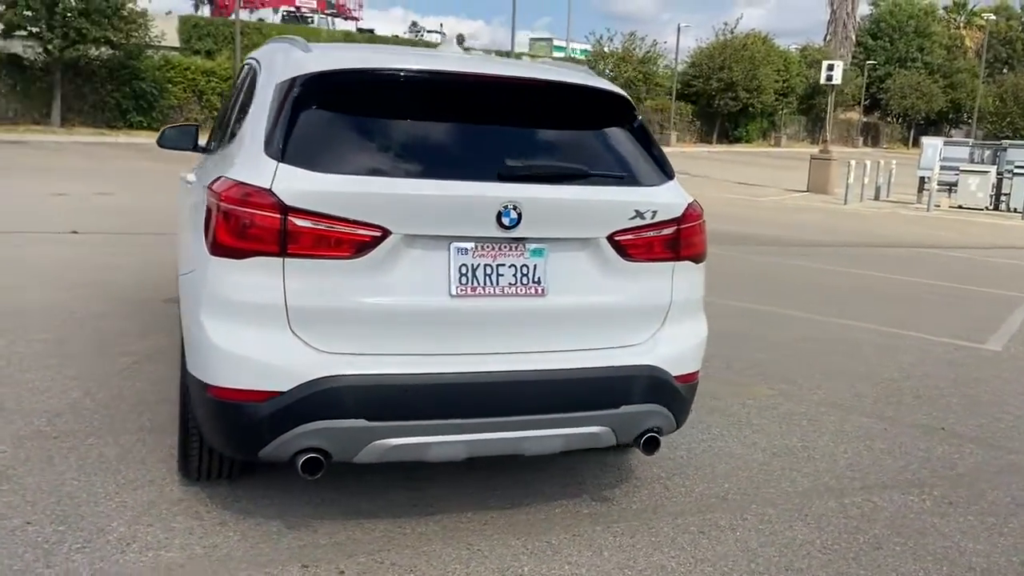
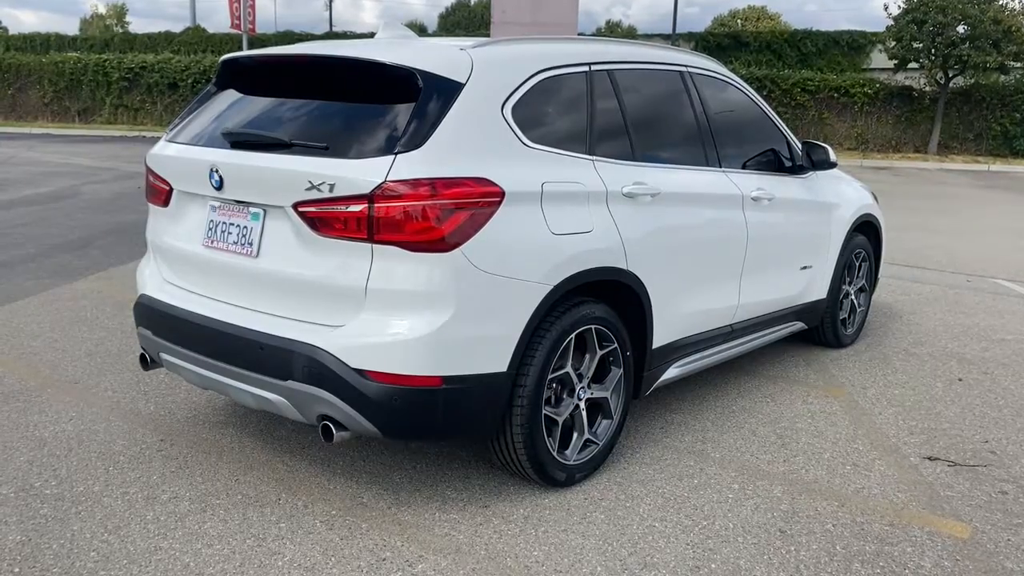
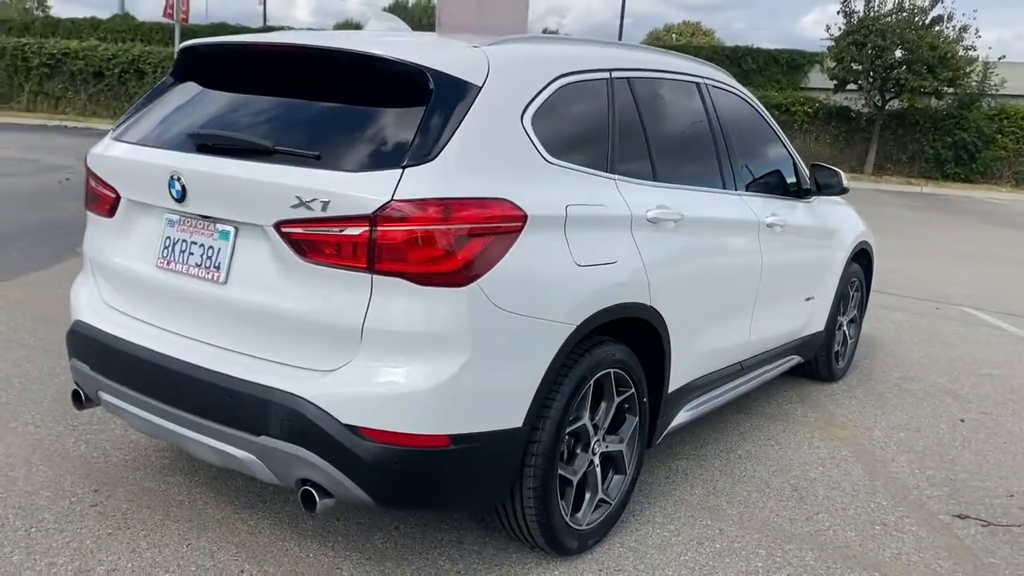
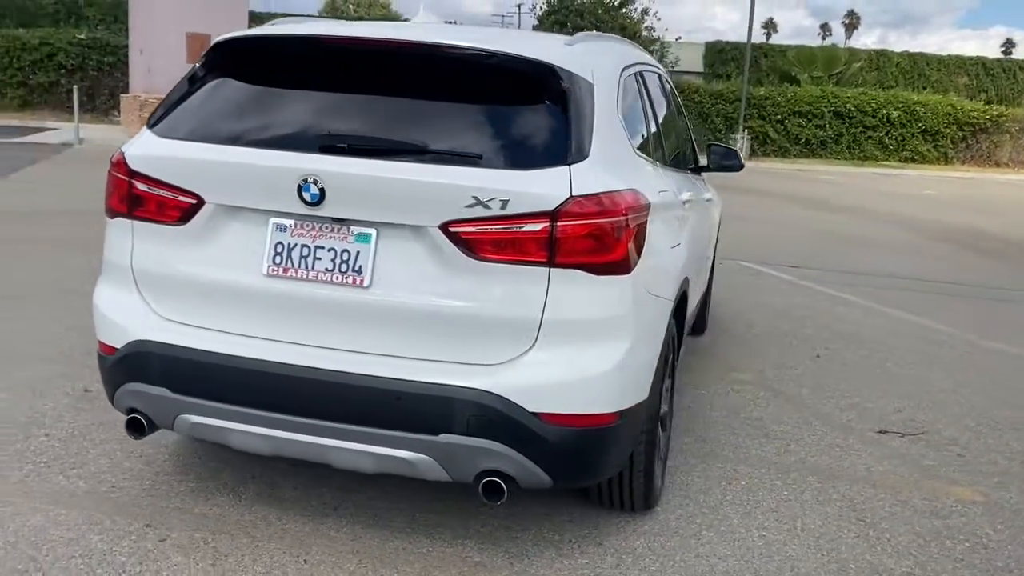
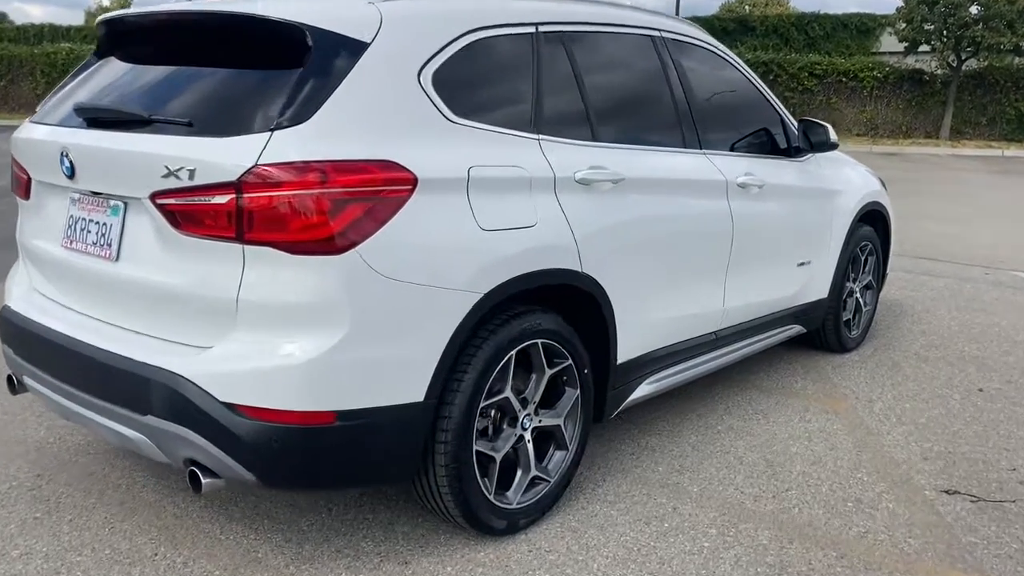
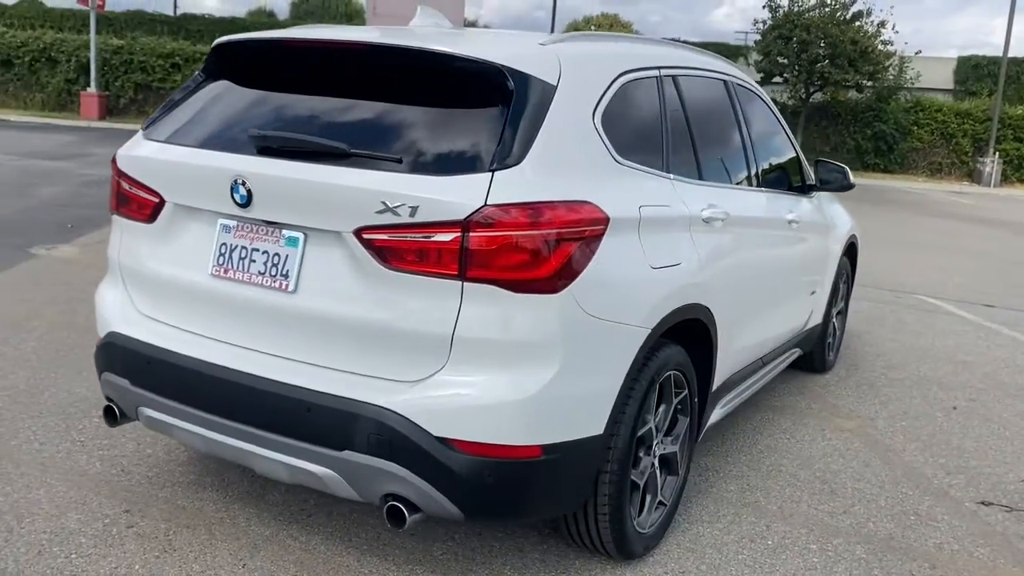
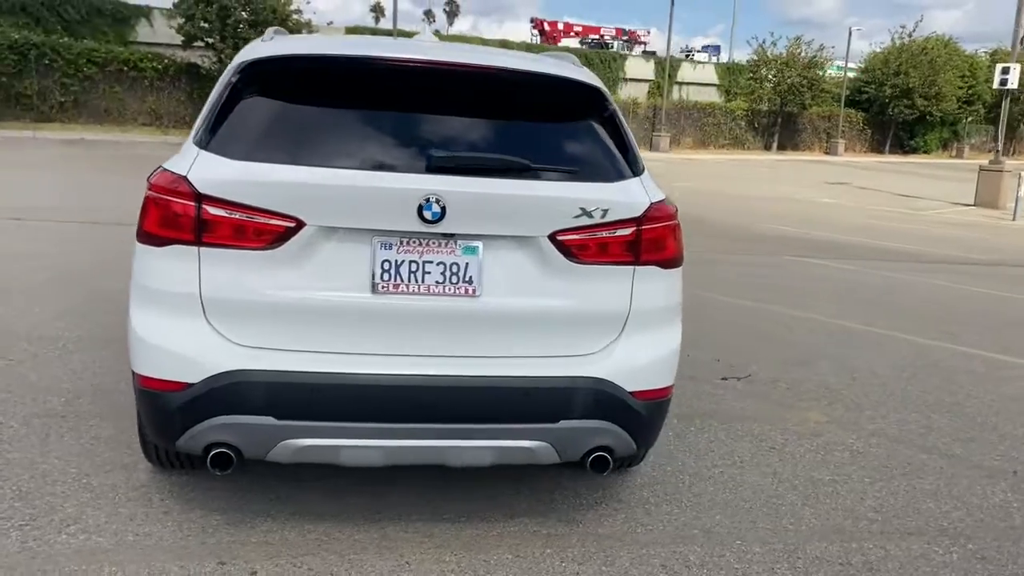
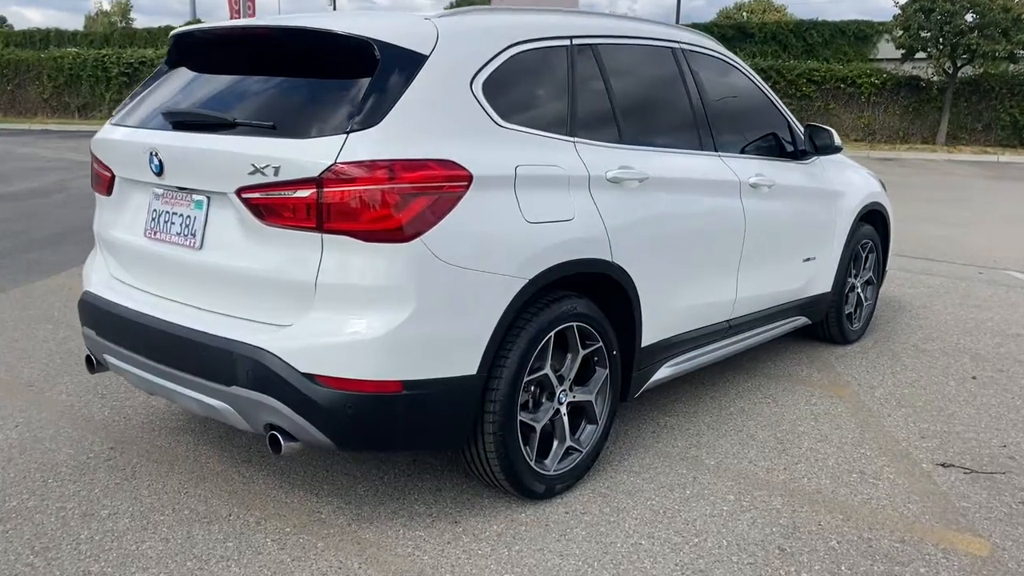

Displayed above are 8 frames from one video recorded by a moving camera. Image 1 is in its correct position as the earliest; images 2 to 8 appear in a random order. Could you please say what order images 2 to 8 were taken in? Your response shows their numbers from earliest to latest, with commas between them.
7, 4, 6, 3, 2, 8, 5
